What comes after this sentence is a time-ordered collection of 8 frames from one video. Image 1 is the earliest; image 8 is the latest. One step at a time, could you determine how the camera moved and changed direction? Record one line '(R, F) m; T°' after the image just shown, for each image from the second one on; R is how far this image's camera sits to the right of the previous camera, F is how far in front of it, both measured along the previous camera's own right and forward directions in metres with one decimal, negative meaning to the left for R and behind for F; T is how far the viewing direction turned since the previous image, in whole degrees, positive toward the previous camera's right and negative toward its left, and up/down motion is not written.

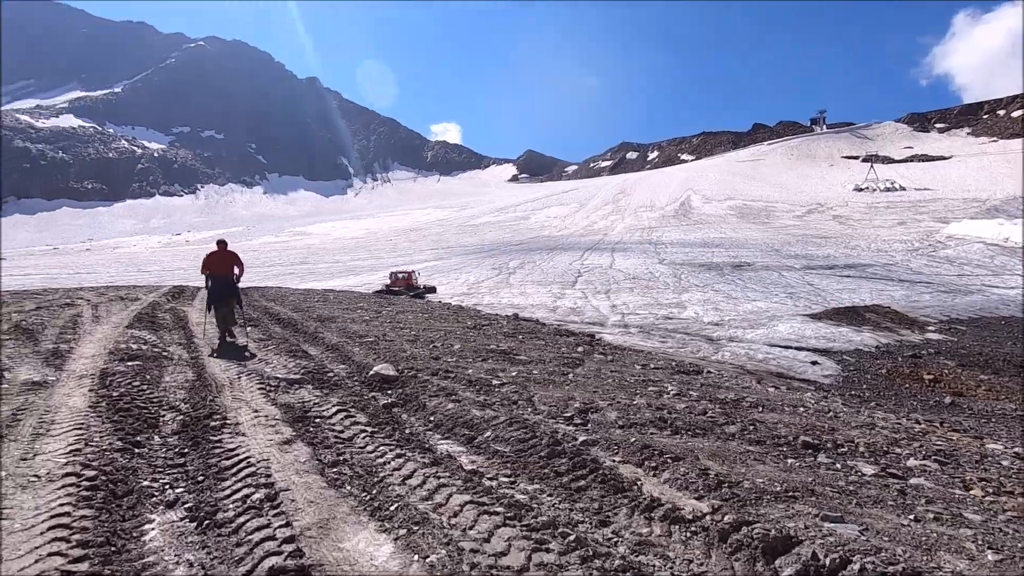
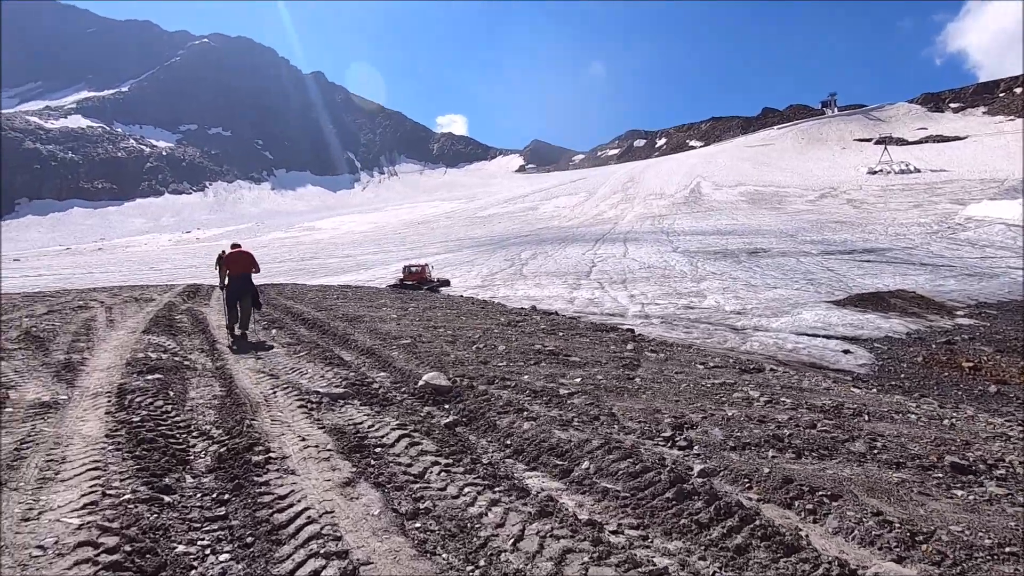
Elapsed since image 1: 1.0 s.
(-0.6, +0.7) m; -1°
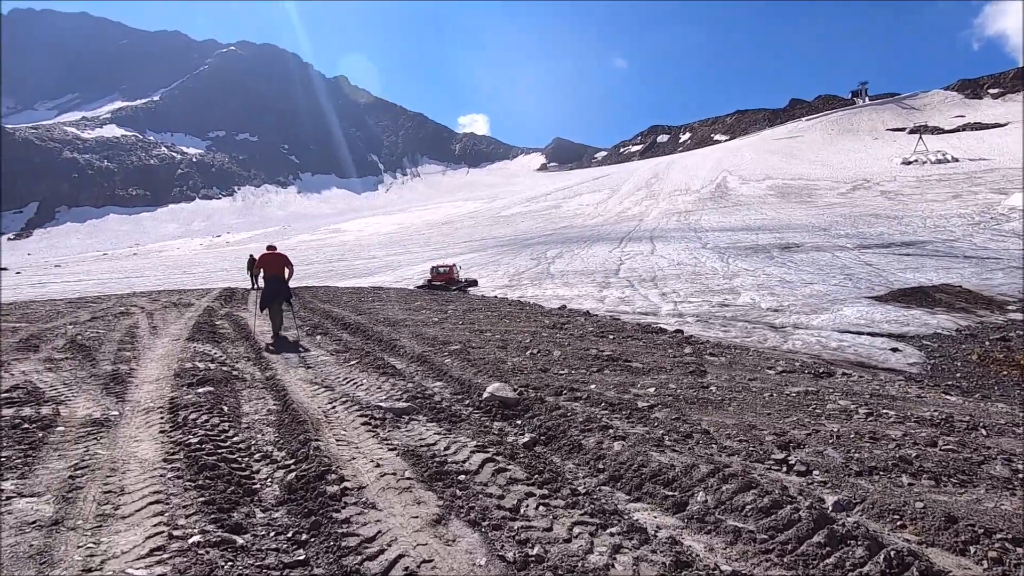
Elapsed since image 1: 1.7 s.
(-0.4, +0.4) m; -2°
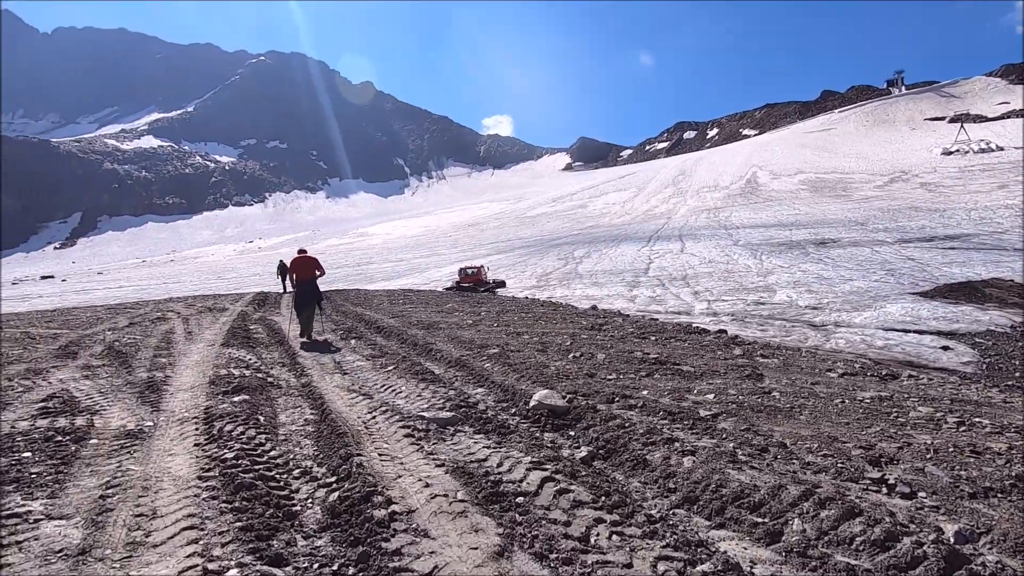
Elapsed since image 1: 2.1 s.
(-0.2, +0.3) m; -3°
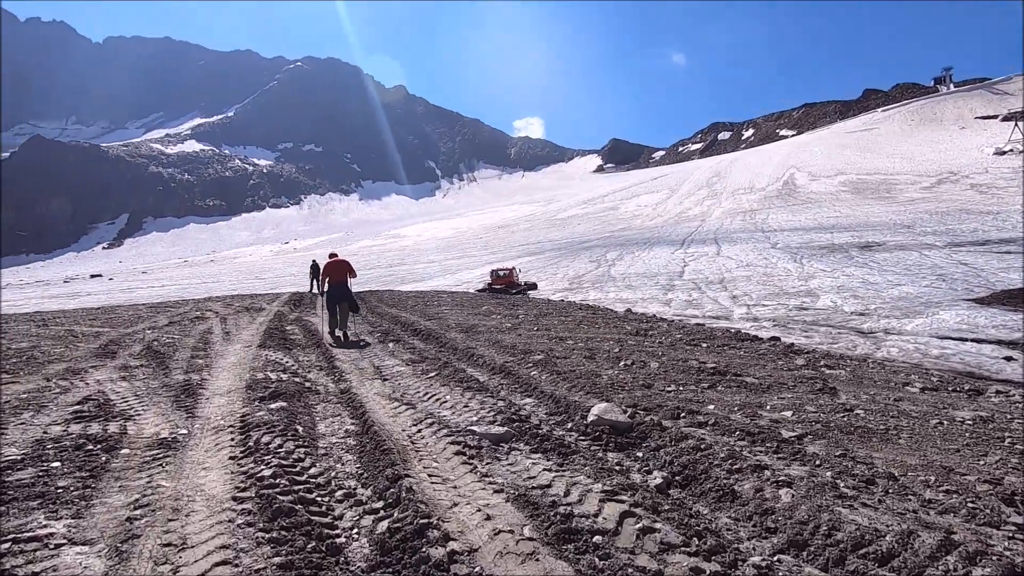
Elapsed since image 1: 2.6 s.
(-0.2, +0.4) m; -3°
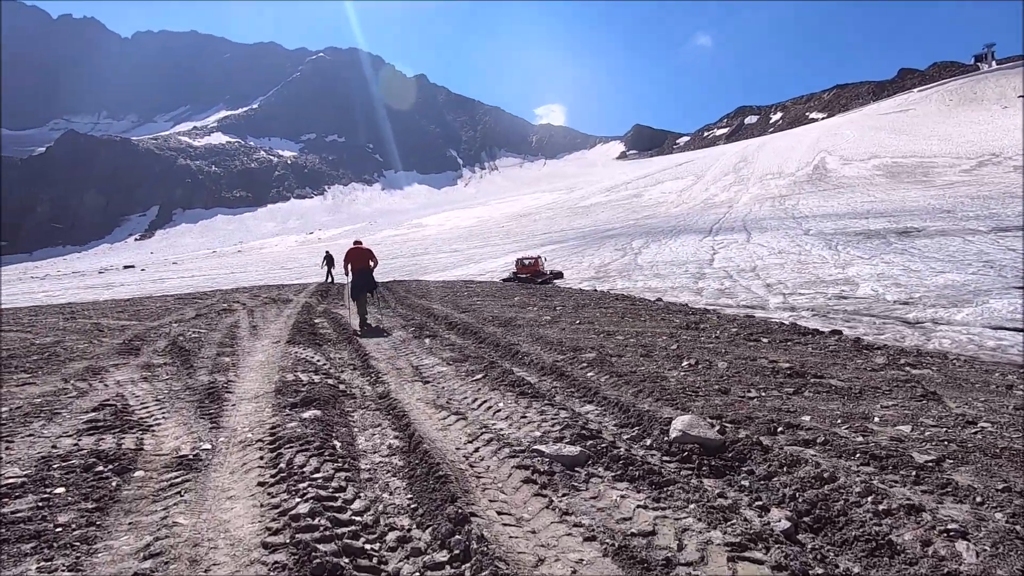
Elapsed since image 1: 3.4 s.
(-0.3, +0.6) m; -2°
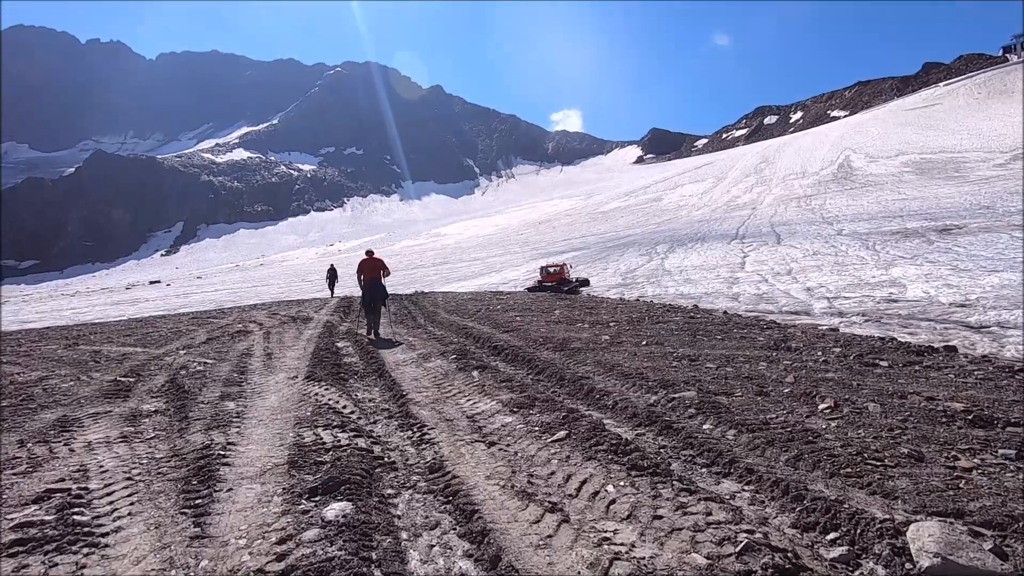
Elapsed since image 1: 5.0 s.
(-0.5, +1.3) m; -2°
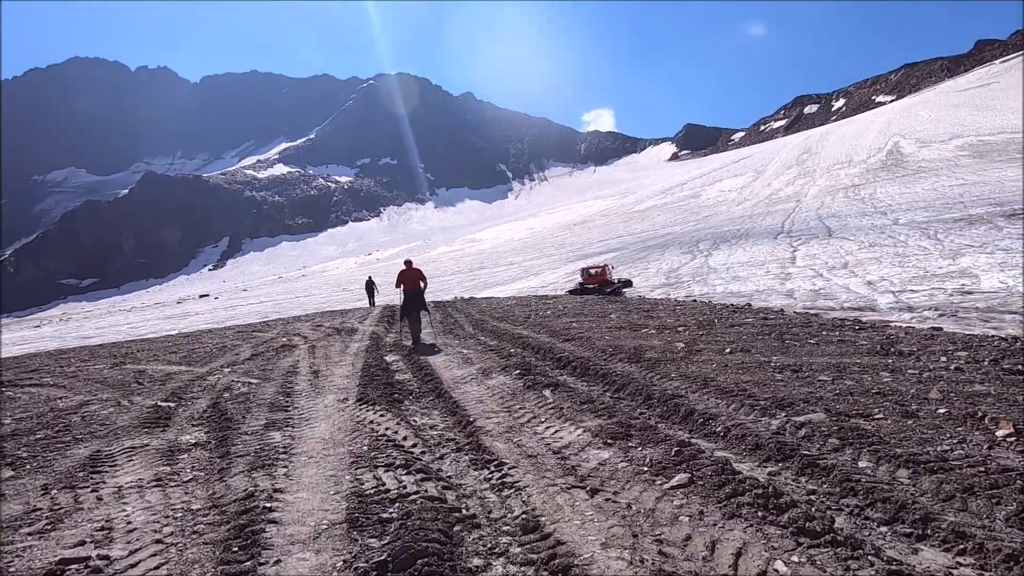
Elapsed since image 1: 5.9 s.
(-0.4, +0.7) m; -4°
